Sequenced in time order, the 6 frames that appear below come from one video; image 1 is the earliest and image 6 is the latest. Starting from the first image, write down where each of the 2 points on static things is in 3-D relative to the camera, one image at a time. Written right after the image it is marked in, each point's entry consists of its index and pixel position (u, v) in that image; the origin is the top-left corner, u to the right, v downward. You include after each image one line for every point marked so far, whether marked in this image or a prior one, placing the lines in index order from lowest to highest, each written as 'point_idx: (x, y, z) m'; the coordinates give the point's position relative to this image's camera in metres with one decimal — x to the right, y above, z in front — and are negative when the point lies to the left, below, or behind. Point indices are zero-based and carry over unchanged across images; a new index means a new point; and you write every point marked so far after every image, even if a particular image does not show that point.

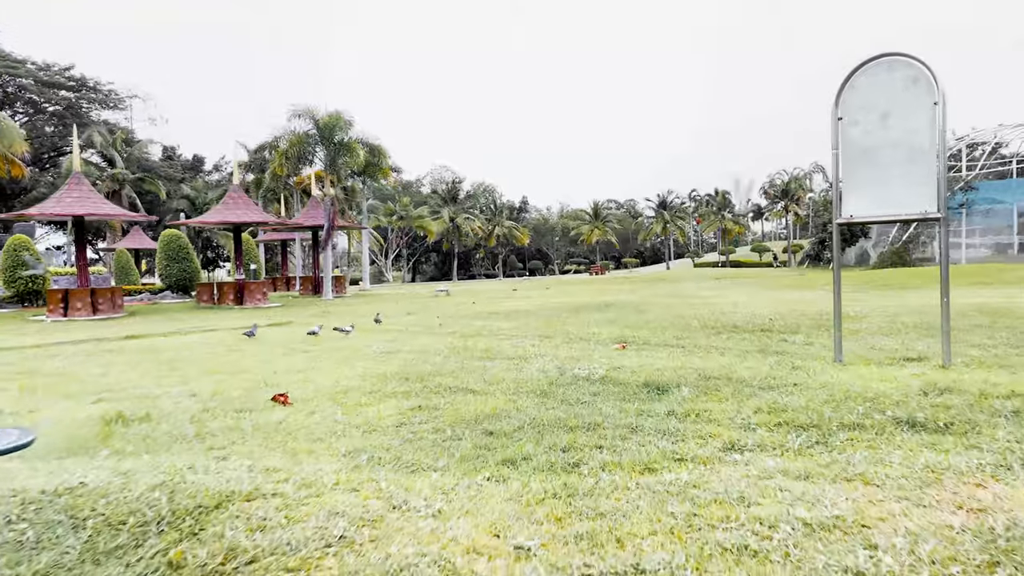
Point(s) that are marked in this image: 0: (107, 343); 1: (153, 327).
0: (-4.0, -0.5, +7.8) m
1: (-5.3, -0.5, +11.9) m
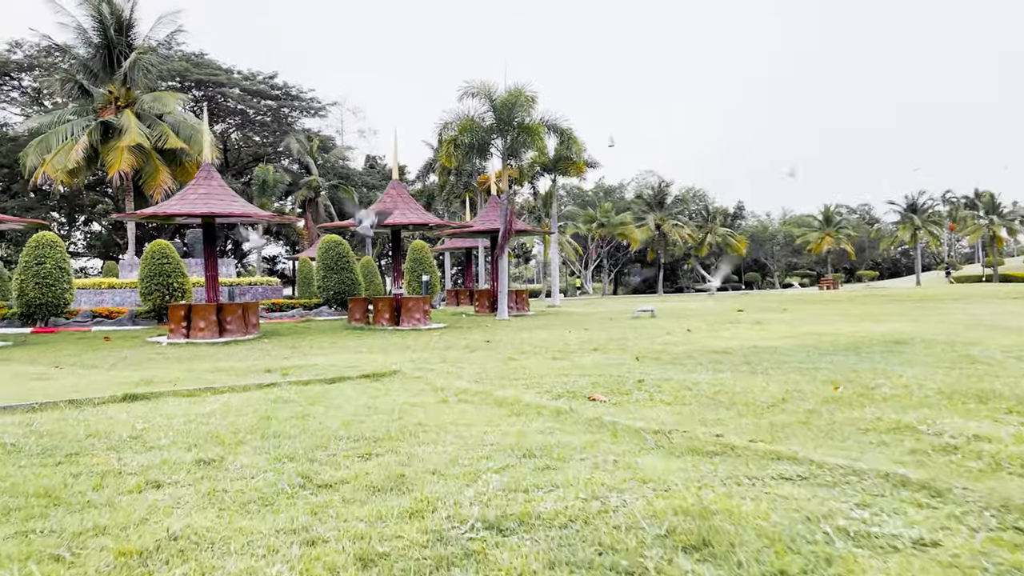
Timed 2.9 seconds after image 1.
0: (-2.6, -0.7, +4.6) m
1: (-2.8, -0.8, +8.8) m
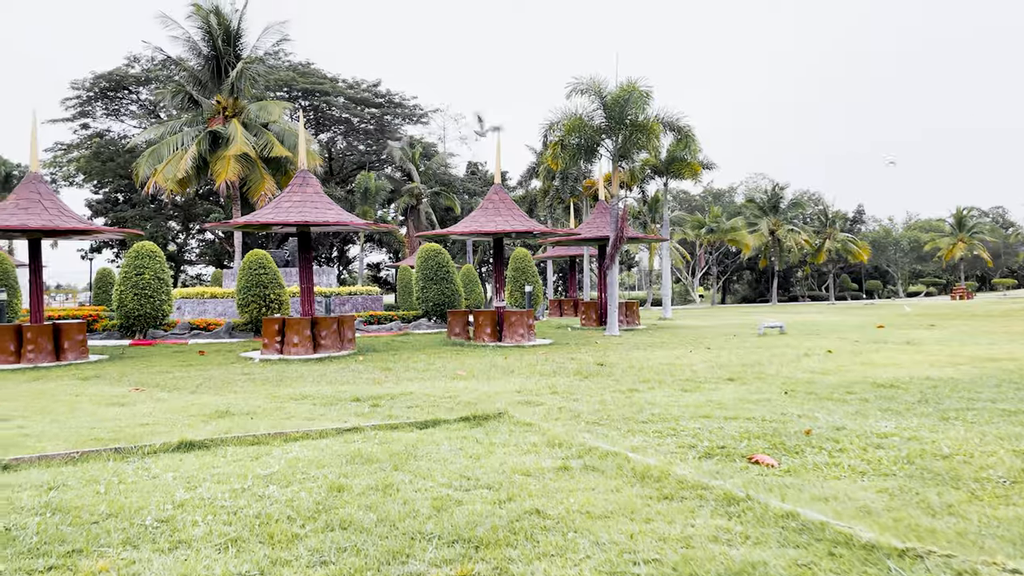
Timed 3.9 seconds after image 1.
0: (-1.9, -0.8, +3.7) m
1: (-1.6, -0.9, +8.0) m
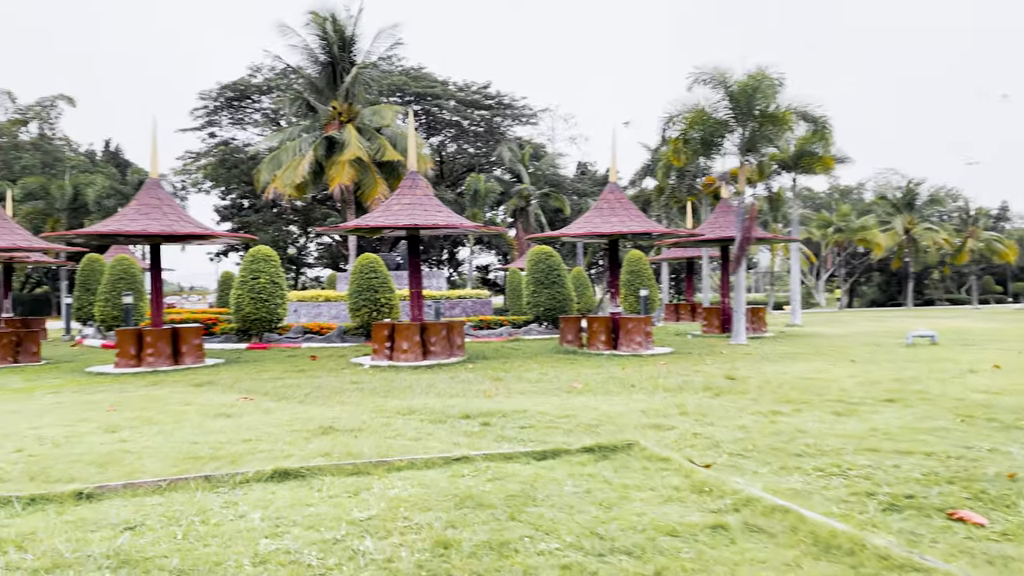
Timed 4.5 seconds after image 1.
0: (-1.4, -0.9, +3.3) m
1: (-0.5, -1.0, +7.5) m
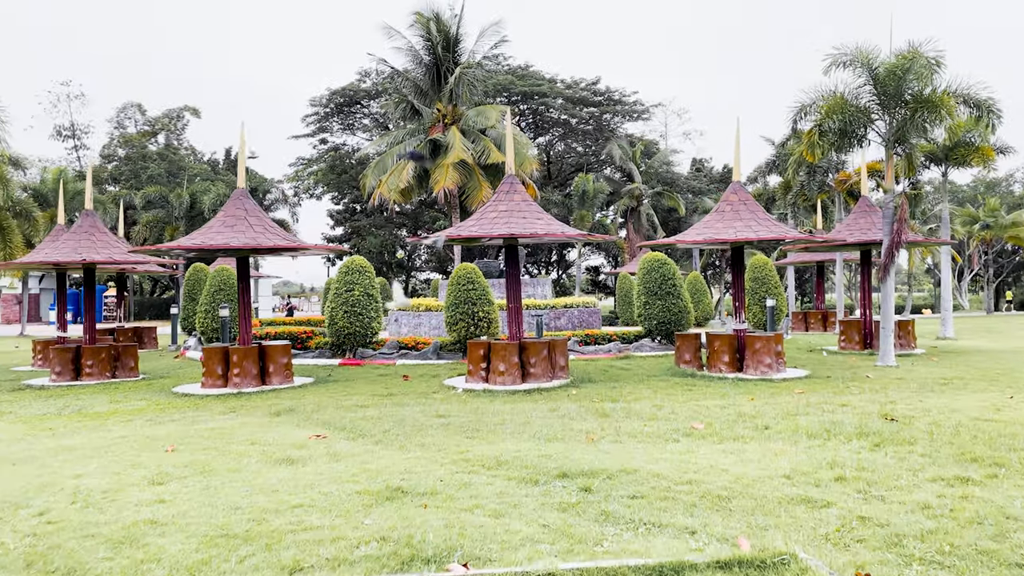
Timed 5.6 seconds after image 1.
0: (-1.1, -1.1, +2.4) m
1: (+0.4, -1.2, +6.5) m
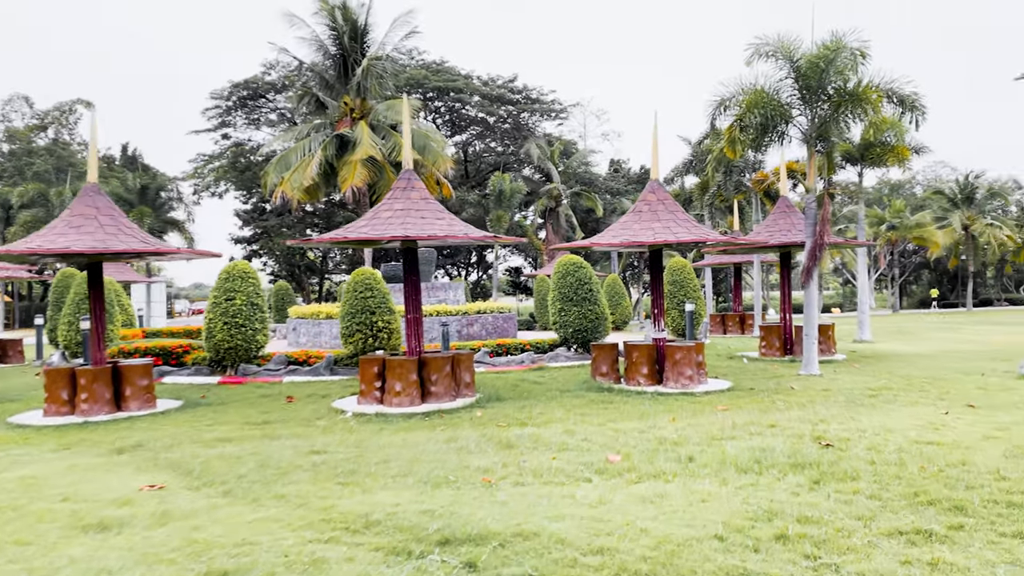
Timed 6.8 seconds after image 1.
0: (-1.5, -1.2, +1.3) m
1: (-0.4, -1.3, +5.4) m
